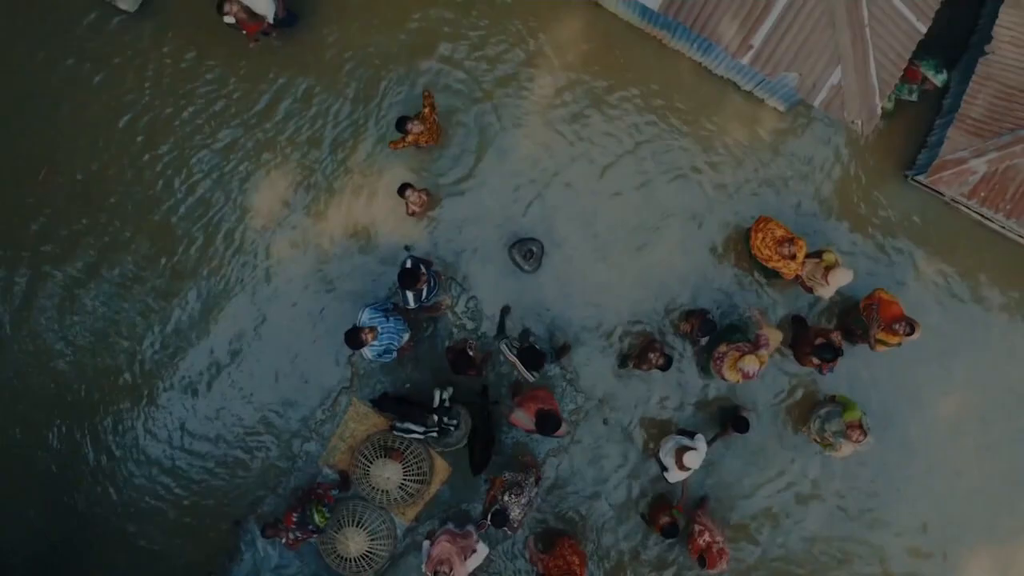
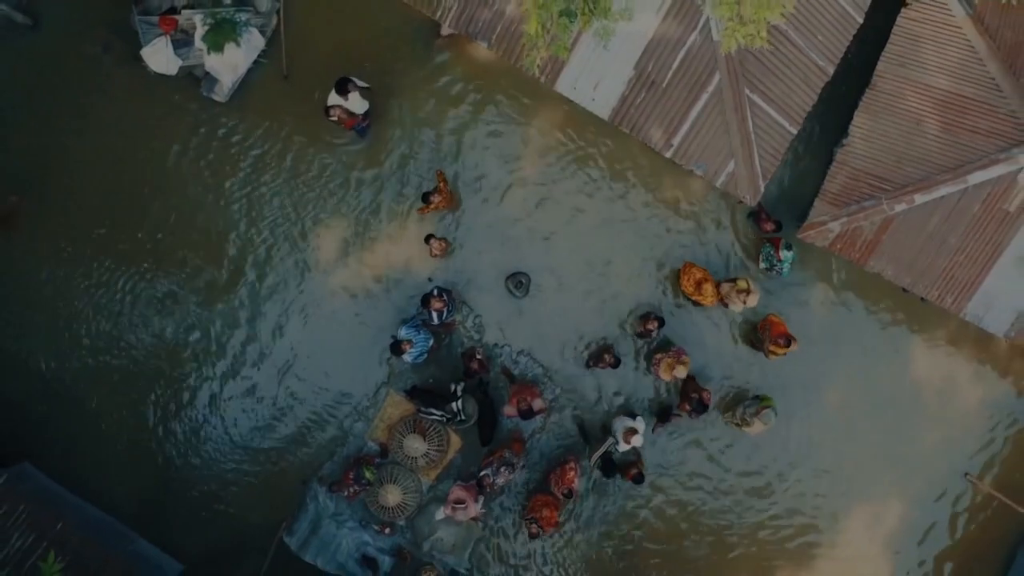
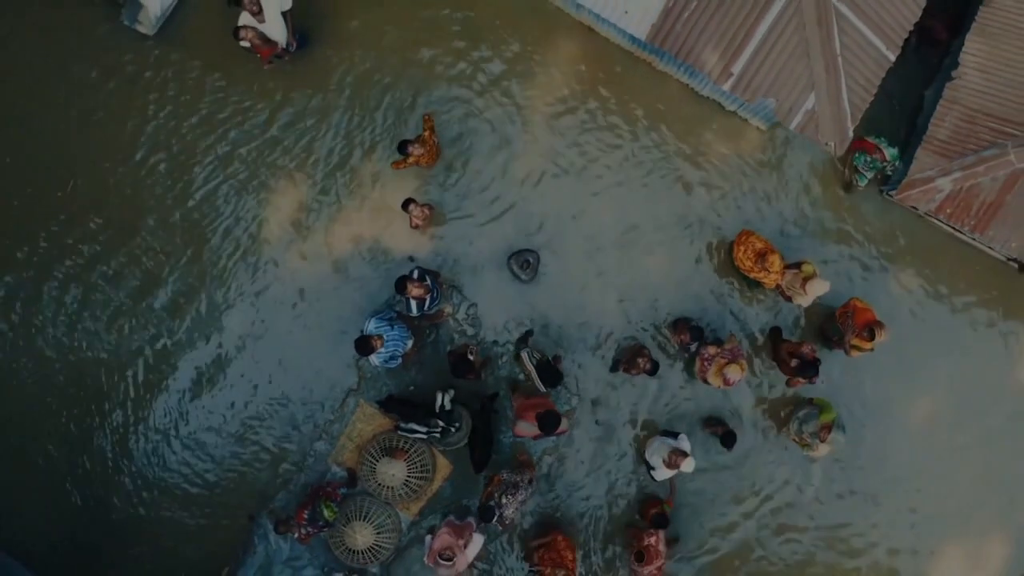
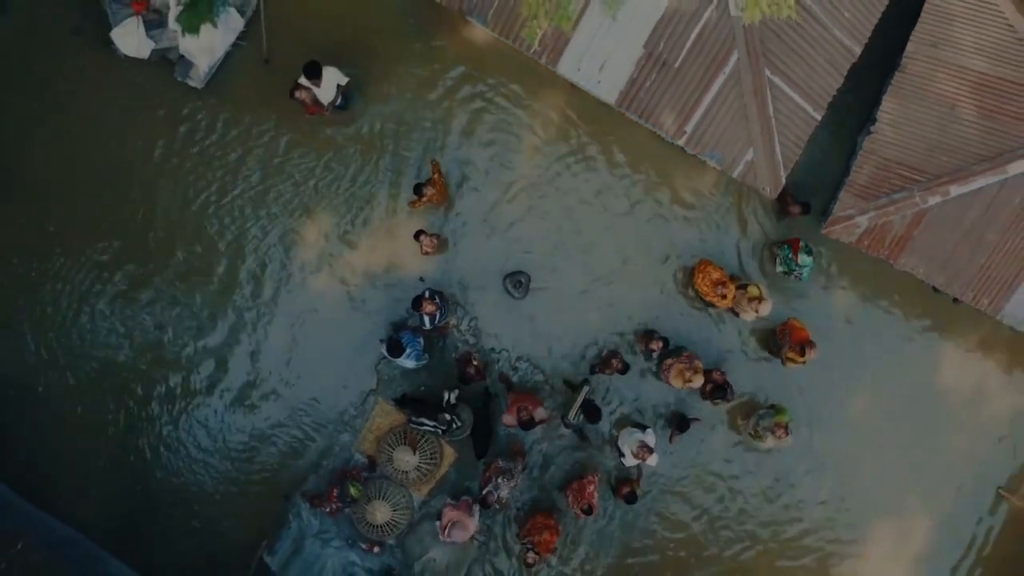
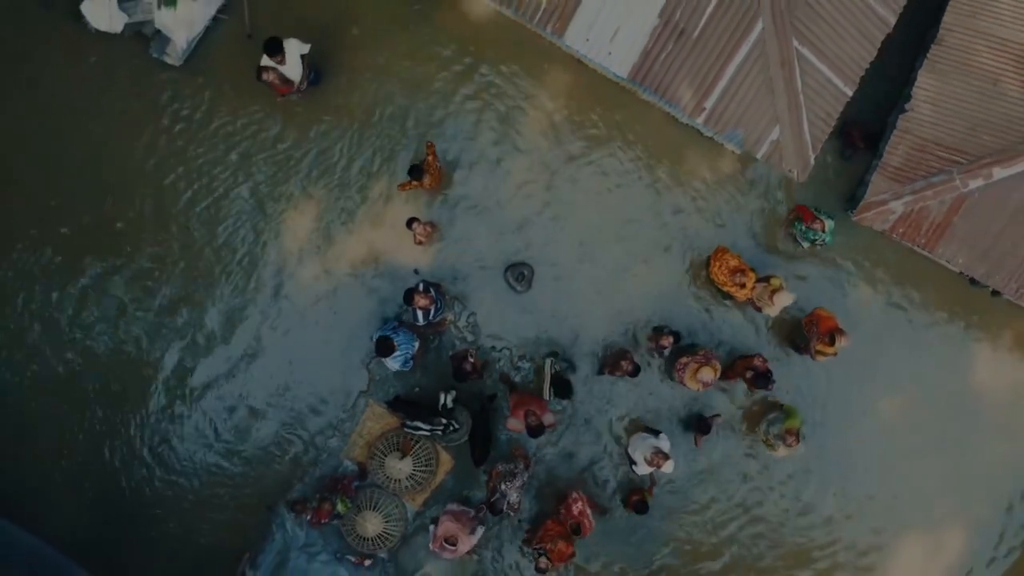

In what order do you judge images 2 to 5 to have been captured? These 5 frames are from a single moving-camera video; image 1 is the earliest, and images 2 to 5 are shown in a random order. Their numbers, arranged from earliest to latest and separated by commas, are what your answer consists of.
3, 5, 4, 2
